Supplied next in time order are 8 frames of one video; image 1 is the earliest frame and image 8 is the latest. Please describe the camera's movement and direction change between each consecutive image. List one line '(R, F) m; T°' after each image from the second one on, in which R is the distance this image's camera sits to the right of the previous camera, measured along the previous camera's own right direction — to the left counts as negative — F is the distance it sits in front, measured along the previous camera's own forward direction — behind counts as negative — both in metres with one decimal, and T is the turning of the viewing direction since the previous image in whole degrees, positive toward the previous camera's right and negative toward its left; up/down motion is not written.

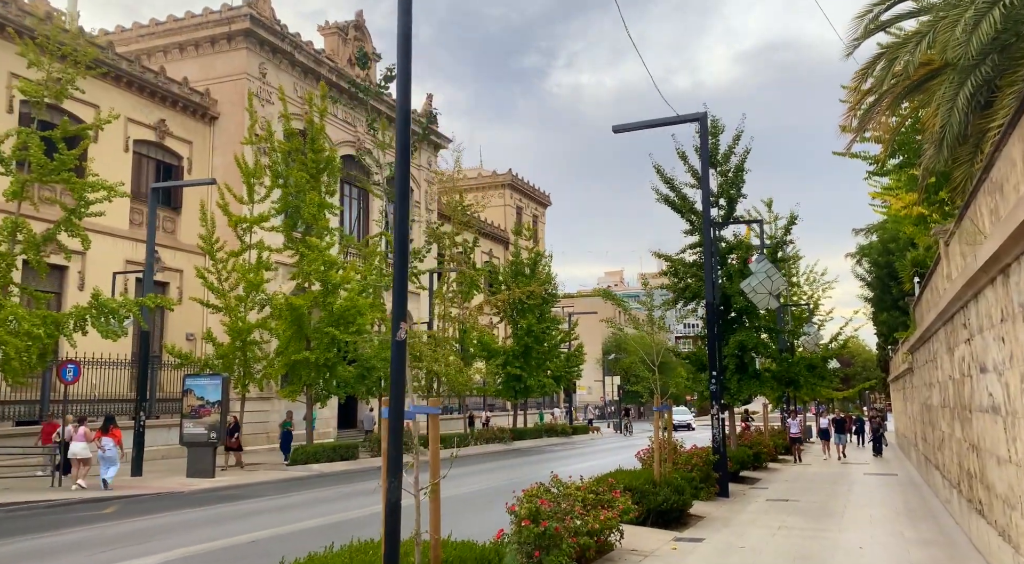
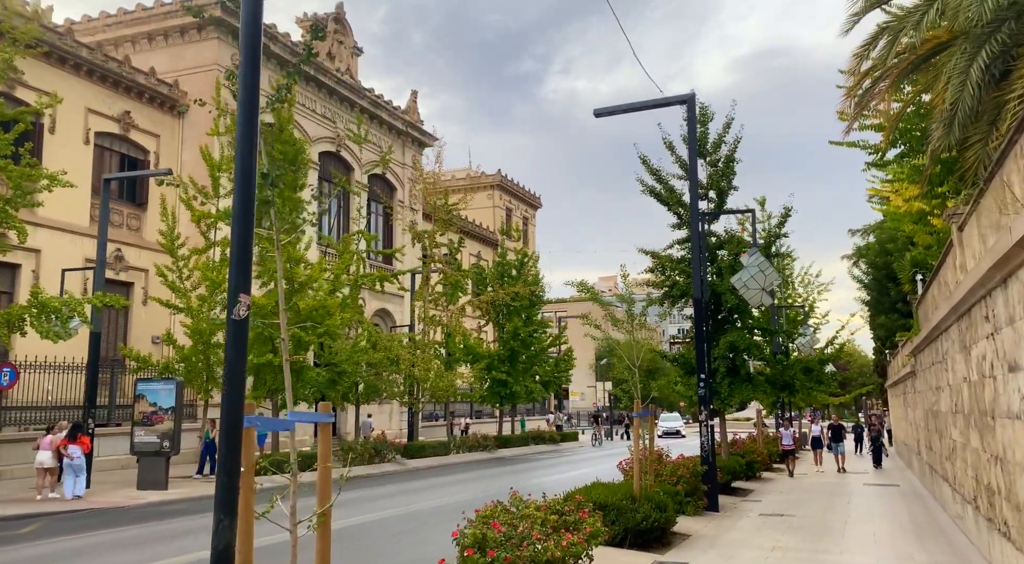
(+0.4, +1.3) m; 0°
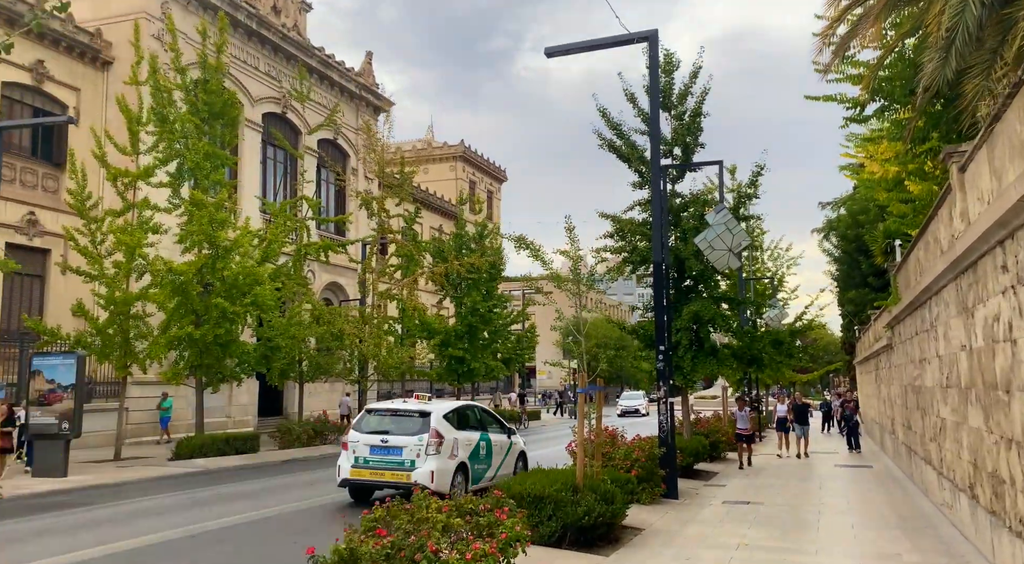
(+0.5, +1.7) m; +2°
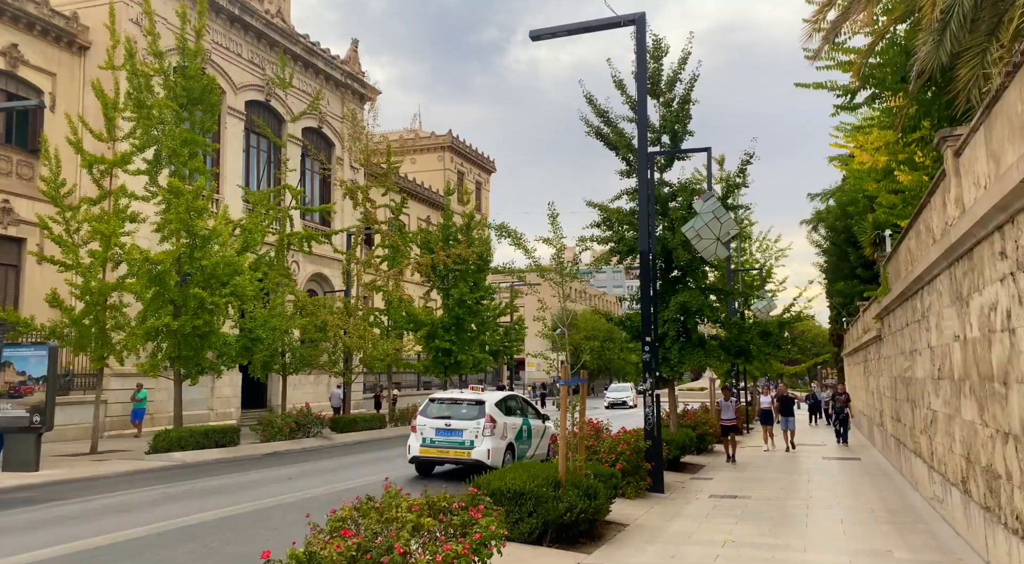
(+0.1, +0.3) m; +1°
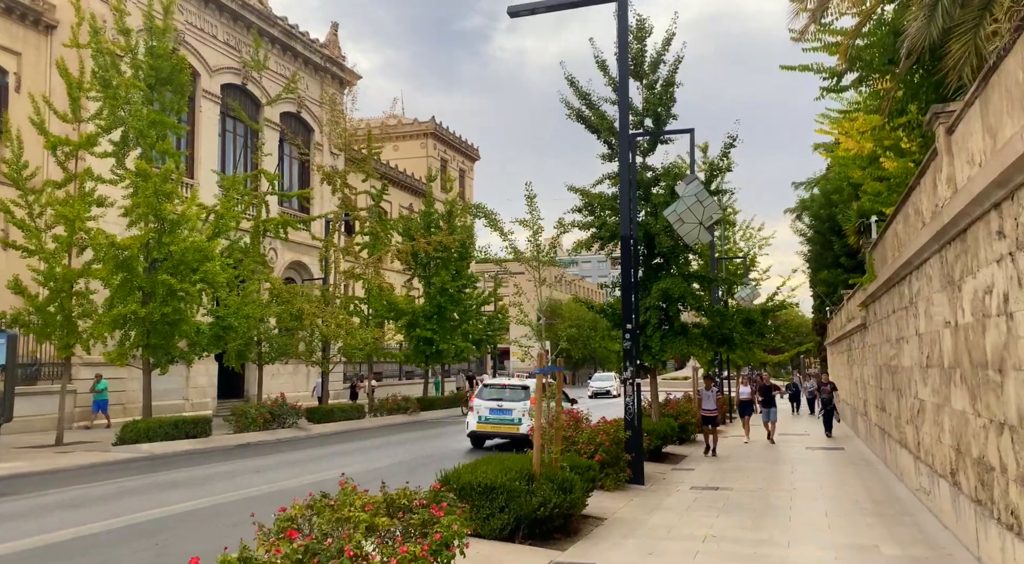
(+0.1, +0.4) m; +1°
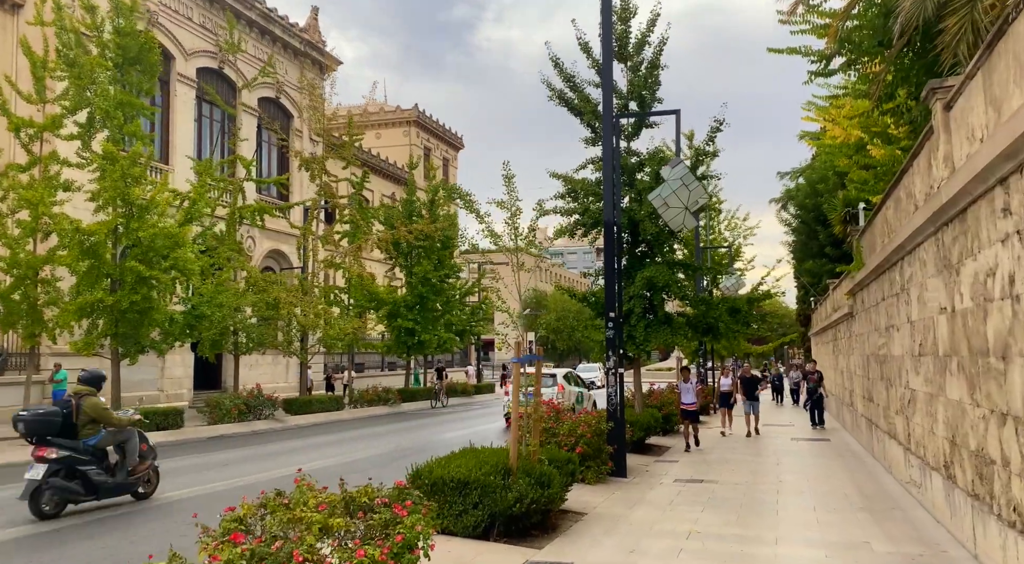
(+0.1, +0.4) m; +1°
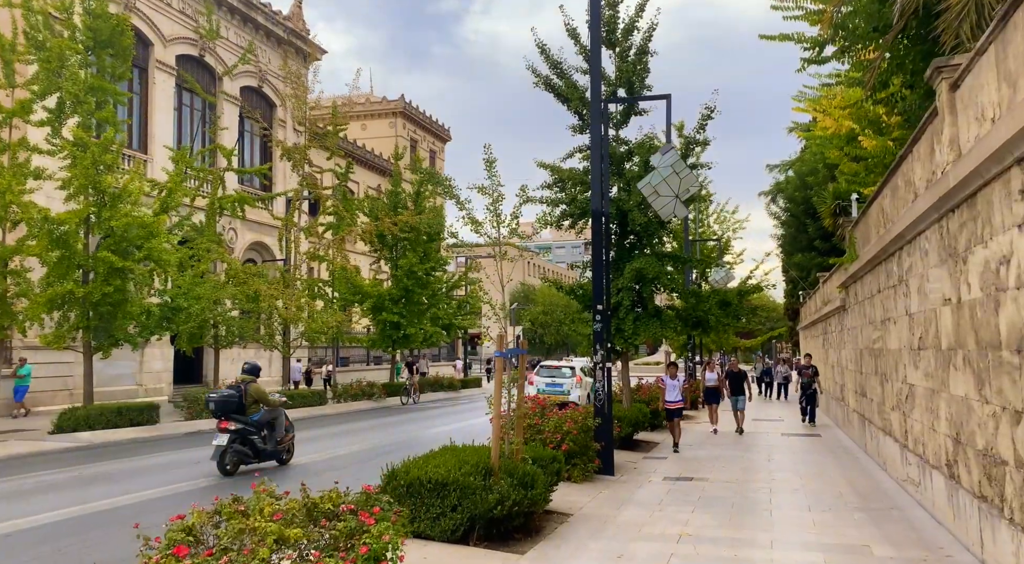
(+0.1, +0.4) m; +1°
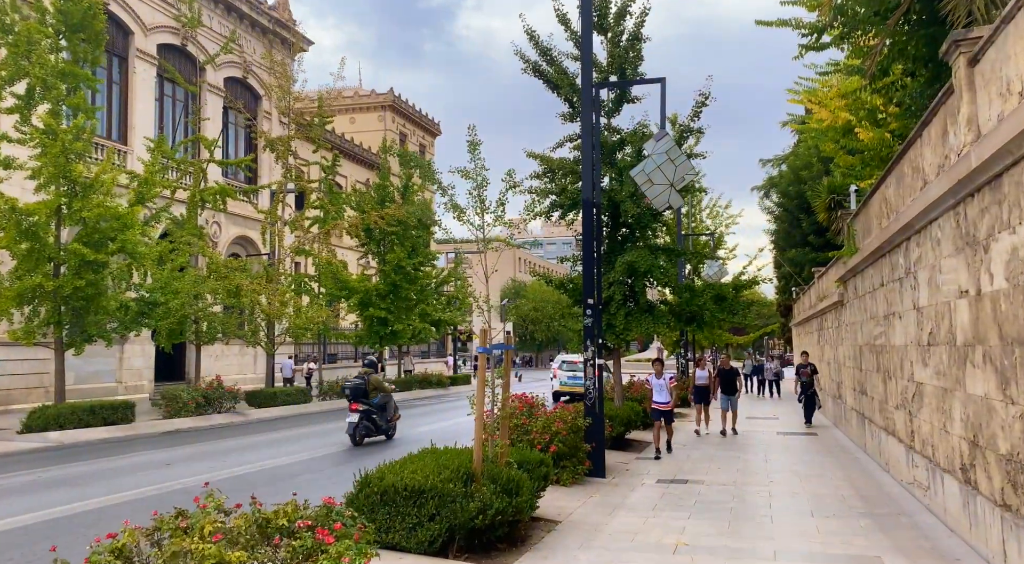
(+0.1, +0.6) m; +1°
